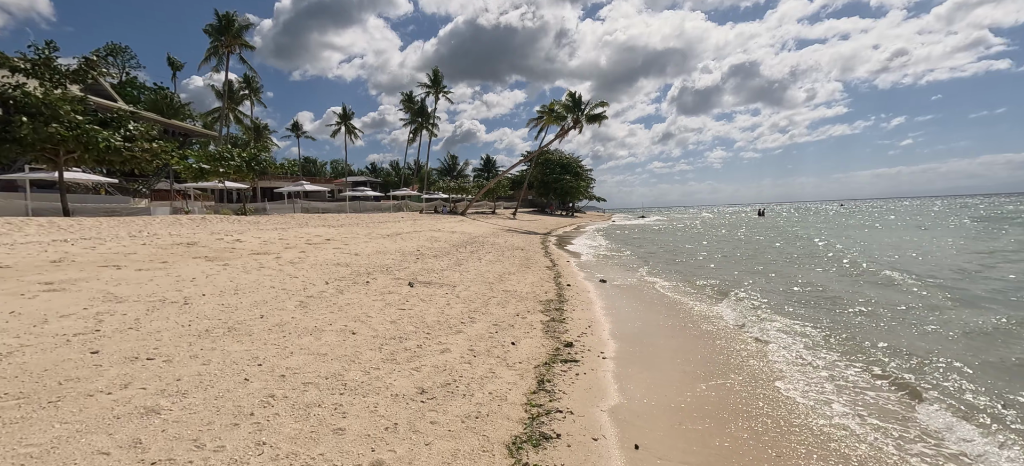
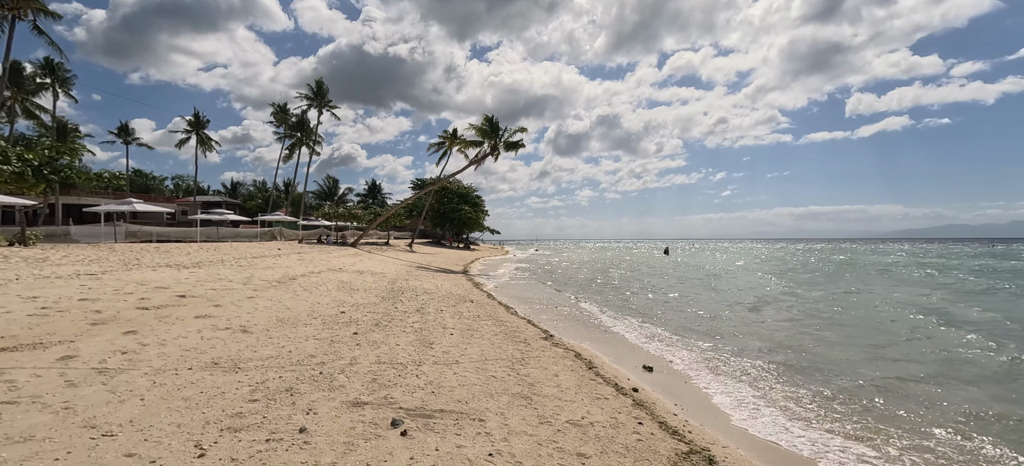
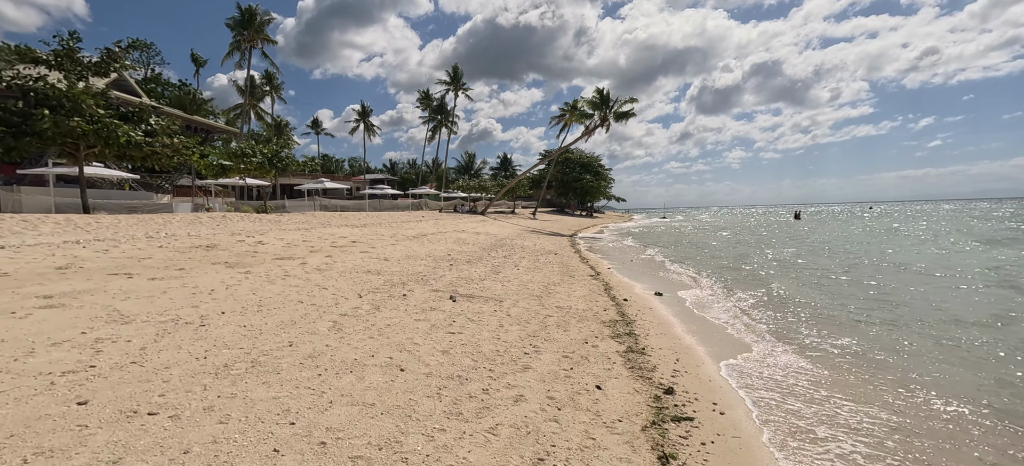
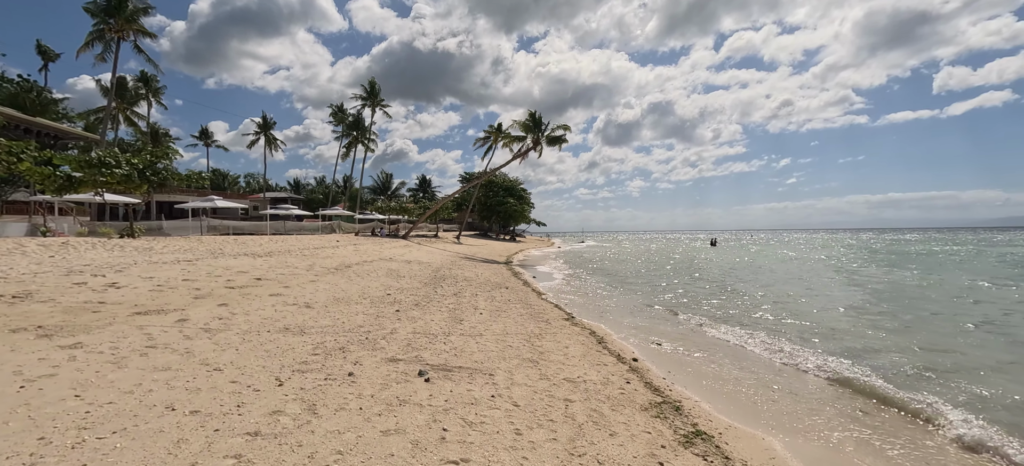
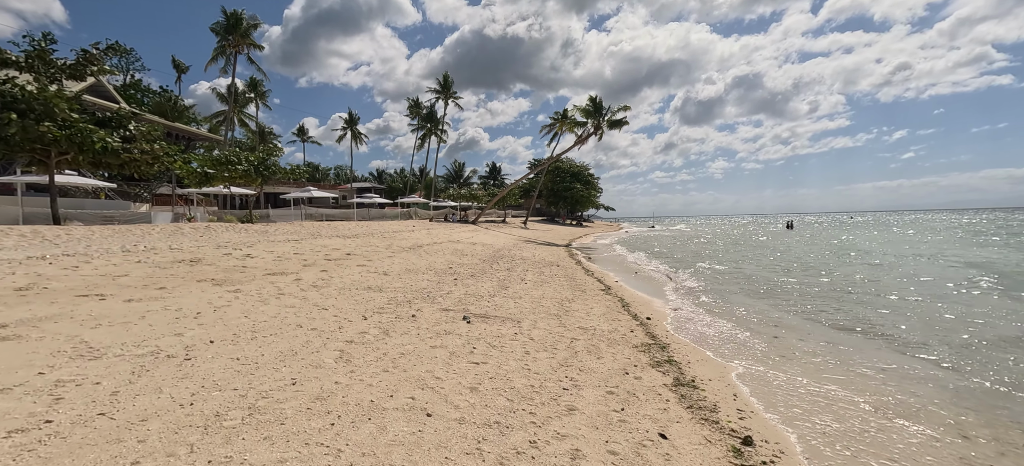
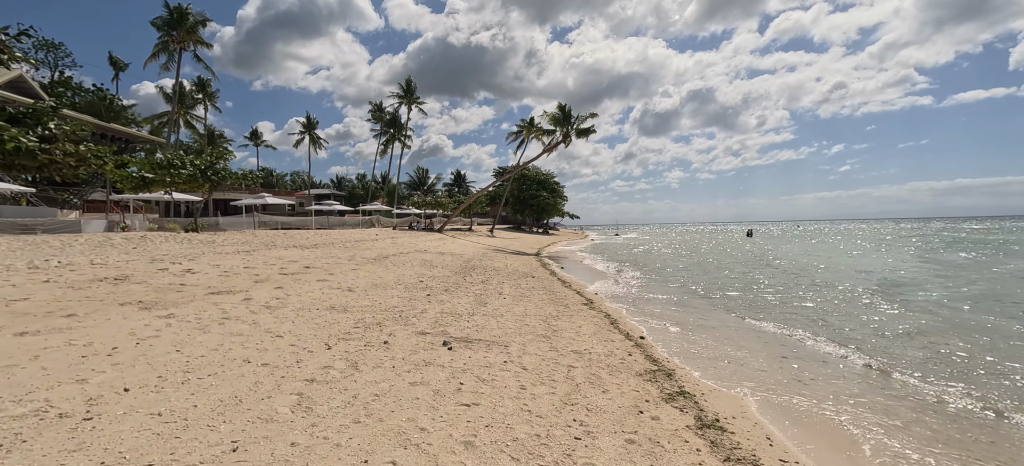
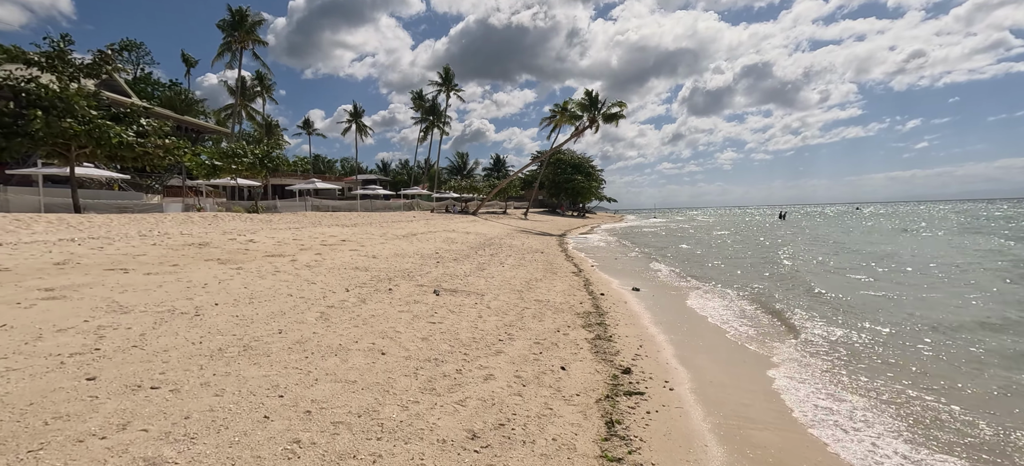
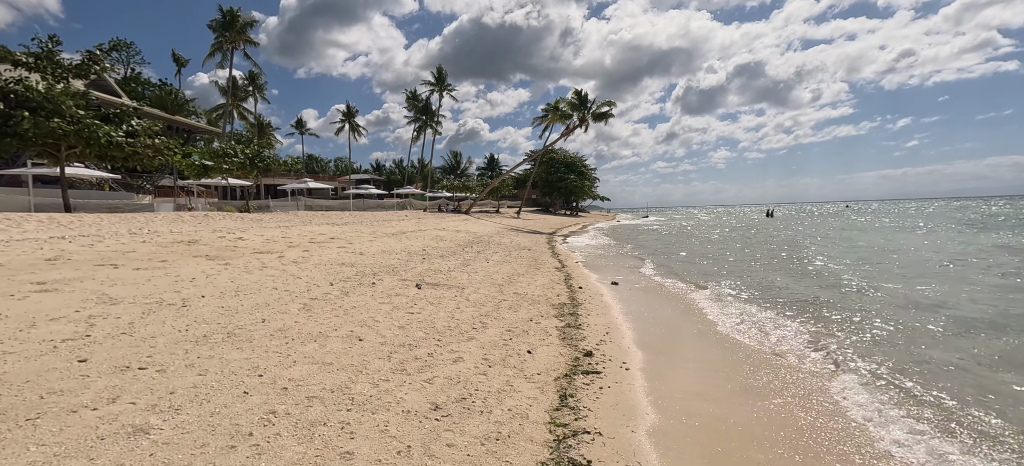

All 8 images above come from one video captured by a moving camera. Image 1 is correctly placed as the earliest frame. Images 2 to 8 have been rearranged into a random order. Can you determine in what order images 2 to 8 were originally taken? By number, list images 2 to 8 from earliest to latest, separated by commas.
8, 7, 3, 5, 6, 4, 2
